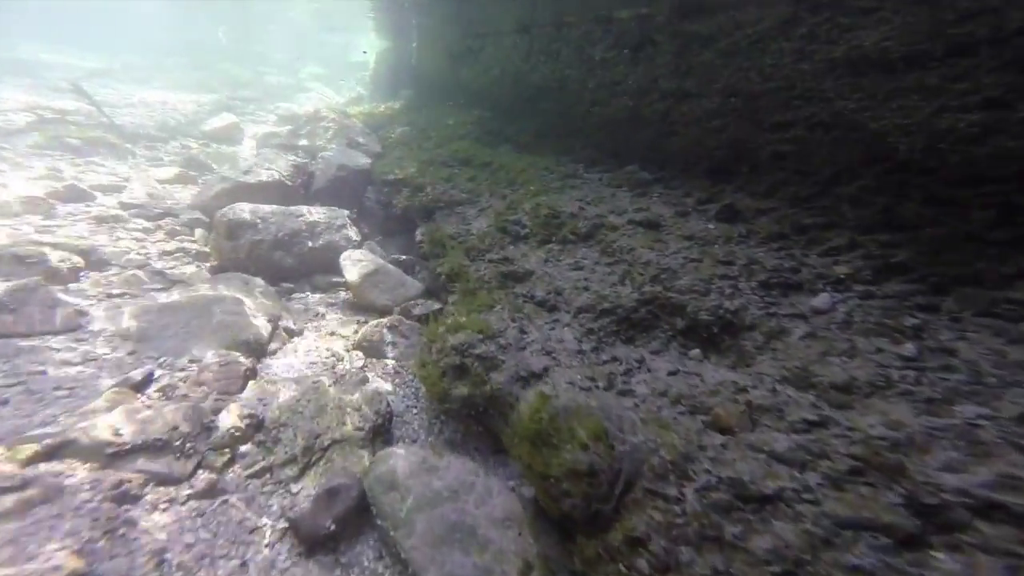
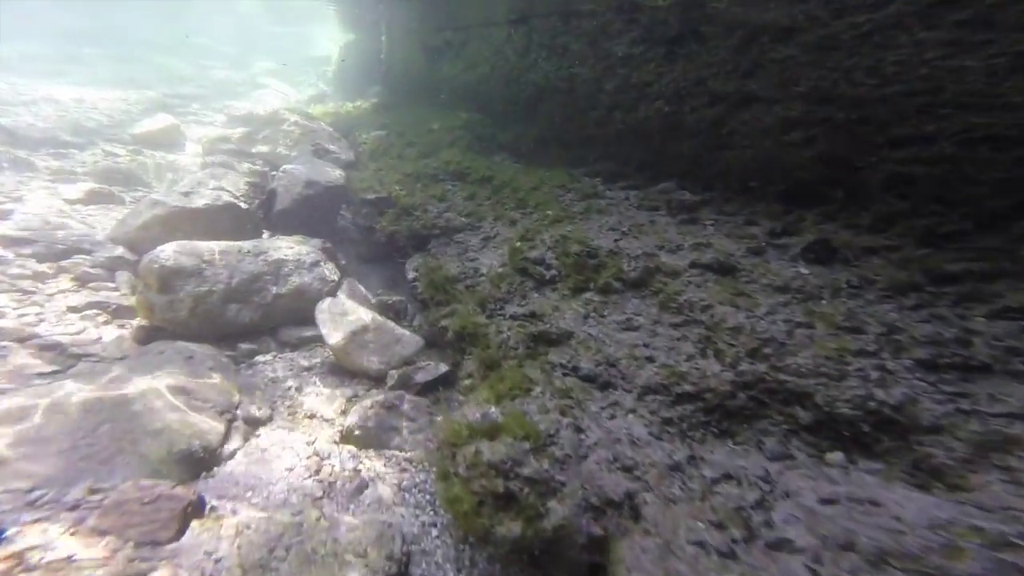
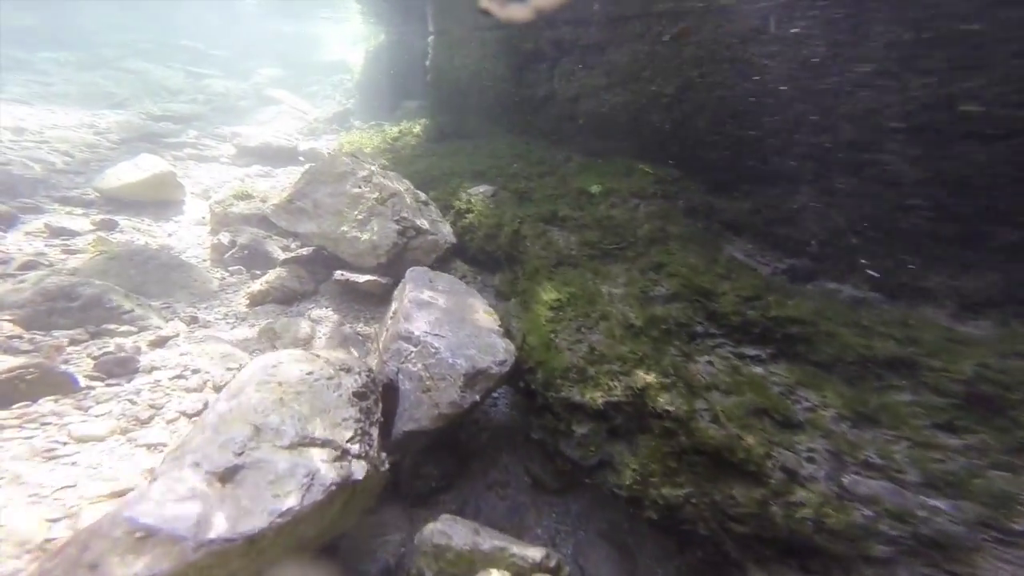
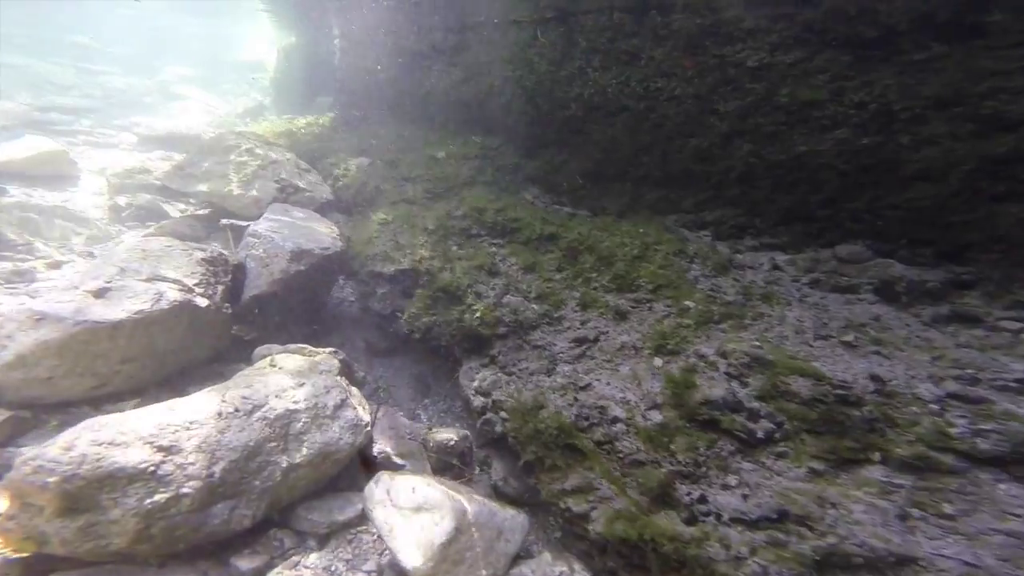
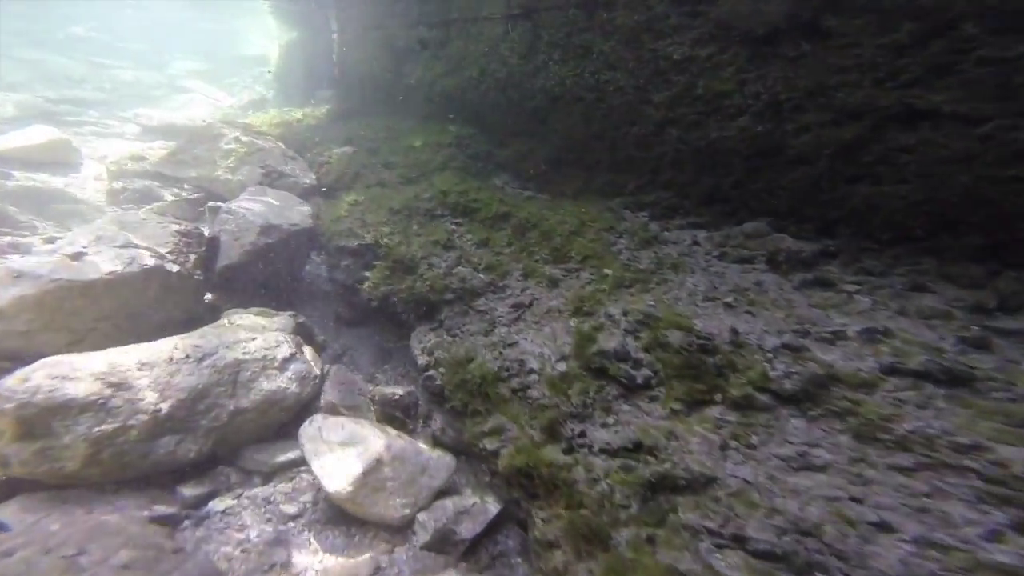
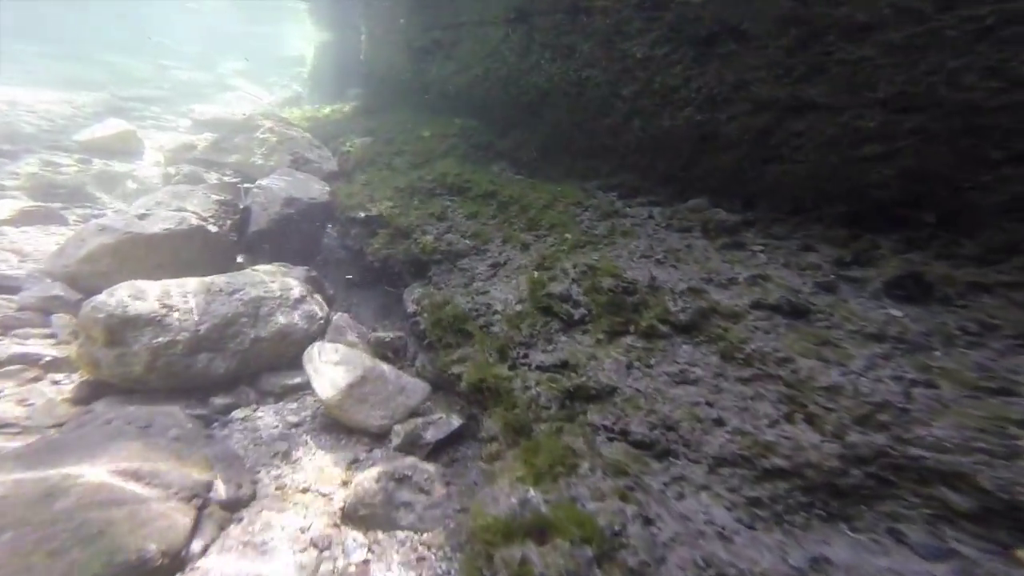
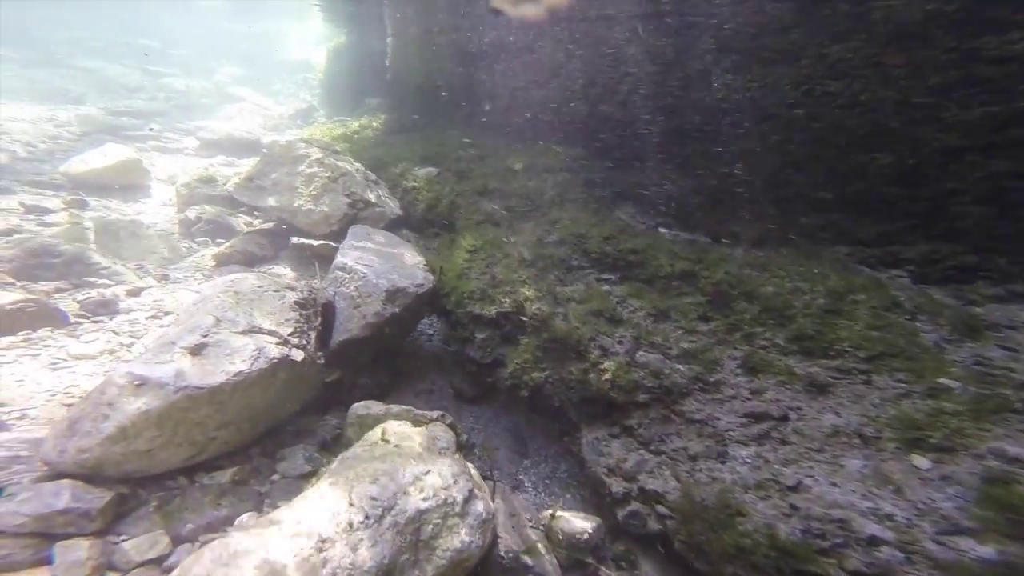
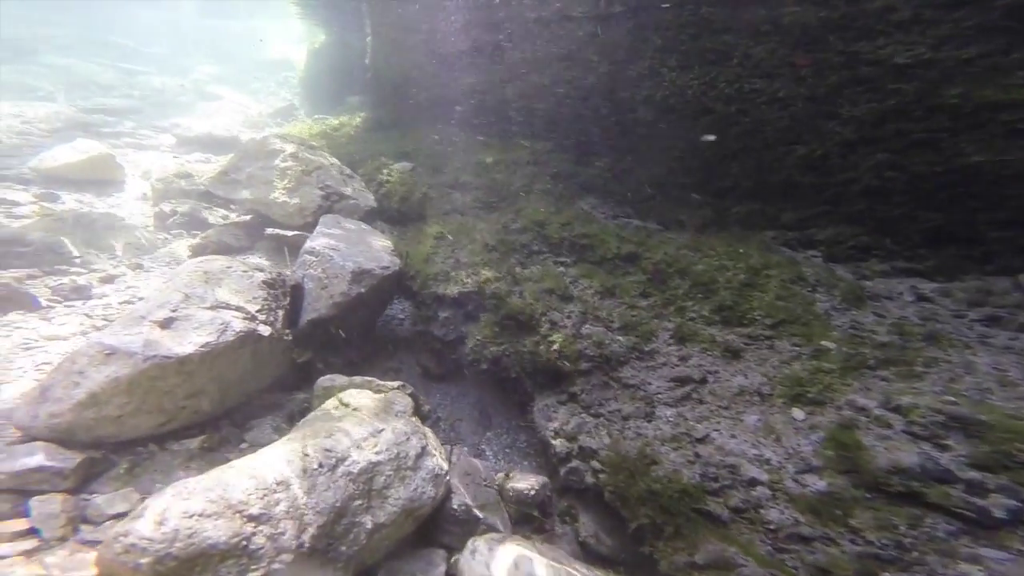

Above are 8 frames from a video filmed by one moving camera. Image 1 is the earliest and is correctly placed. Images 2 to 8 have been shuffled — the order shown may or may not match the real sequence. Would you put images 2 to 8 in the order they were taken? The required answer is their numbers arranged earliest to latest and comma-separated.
2, 6, 5, 4, 8, 7, 3
